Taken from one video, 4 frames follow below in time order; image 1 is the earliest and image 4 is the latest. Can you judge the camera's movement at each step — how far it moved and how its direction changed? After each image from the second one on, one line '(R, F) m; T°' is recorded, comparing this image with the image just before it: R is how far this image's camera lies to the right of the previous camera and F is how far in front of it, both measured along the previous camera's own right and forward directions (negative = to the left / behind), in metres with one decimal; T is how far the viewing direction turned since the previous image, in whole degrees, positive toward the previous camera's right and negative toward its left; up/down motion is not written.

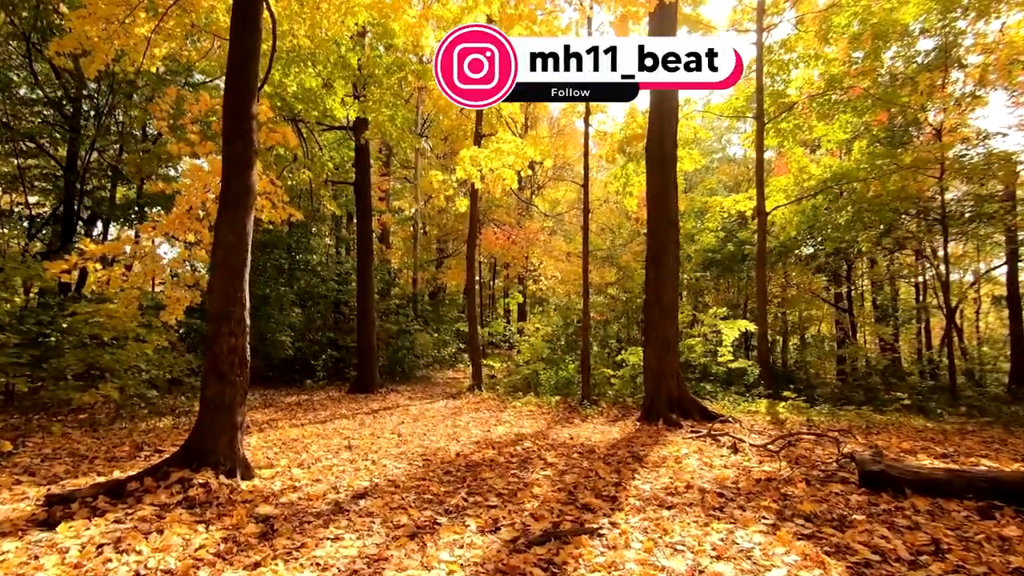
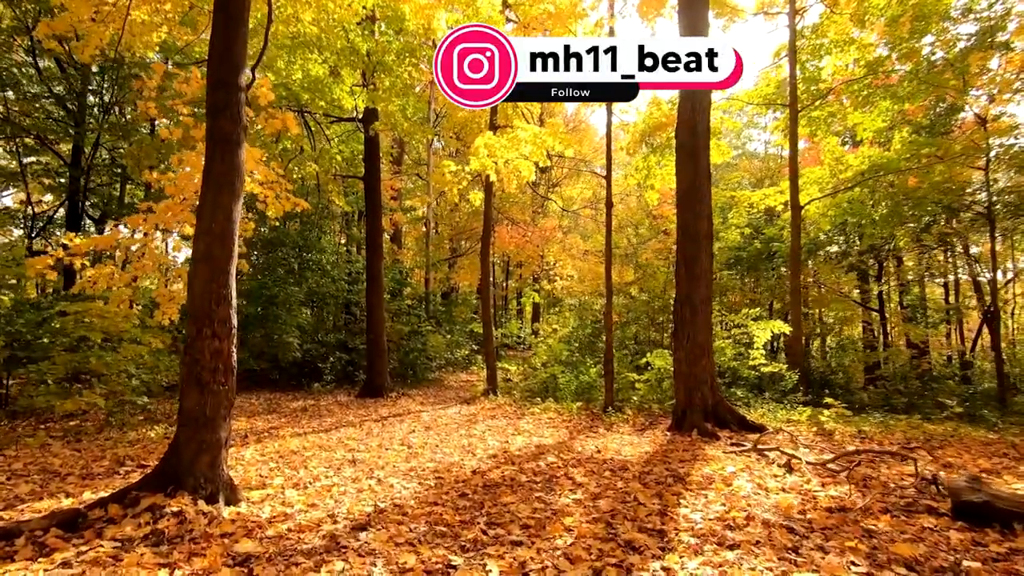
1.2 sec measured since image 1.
(-0.1, +0.6) m; -1°
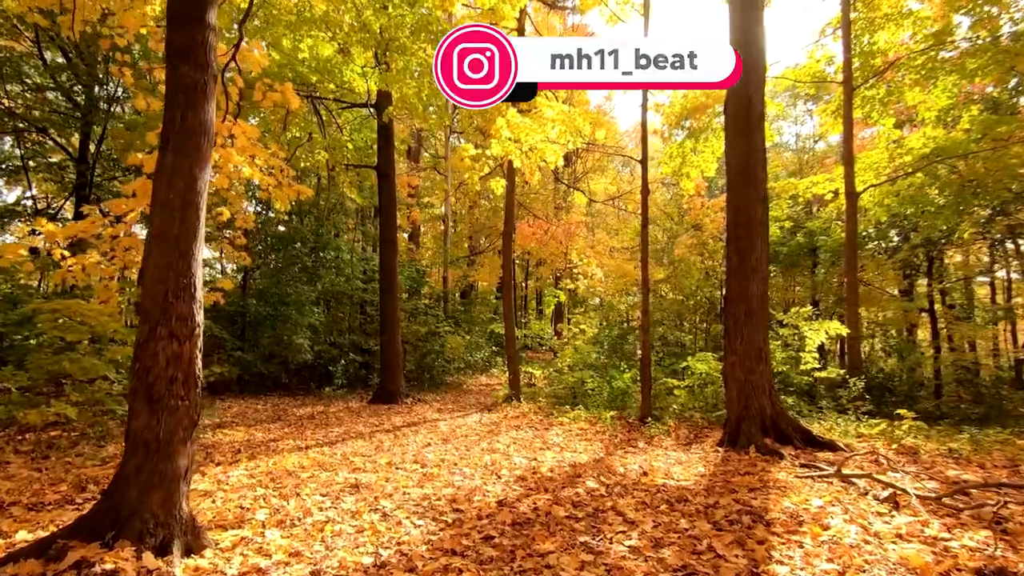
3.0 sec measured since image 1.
(-0.1, +0.9) m; -2°
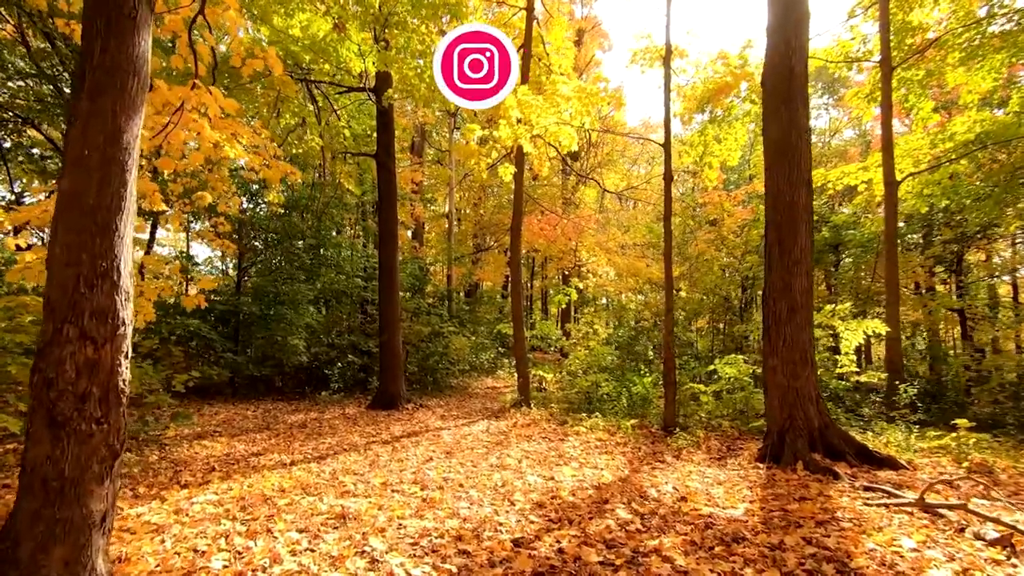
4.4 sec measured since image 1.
(-0.1, +0.7) m; -1°
